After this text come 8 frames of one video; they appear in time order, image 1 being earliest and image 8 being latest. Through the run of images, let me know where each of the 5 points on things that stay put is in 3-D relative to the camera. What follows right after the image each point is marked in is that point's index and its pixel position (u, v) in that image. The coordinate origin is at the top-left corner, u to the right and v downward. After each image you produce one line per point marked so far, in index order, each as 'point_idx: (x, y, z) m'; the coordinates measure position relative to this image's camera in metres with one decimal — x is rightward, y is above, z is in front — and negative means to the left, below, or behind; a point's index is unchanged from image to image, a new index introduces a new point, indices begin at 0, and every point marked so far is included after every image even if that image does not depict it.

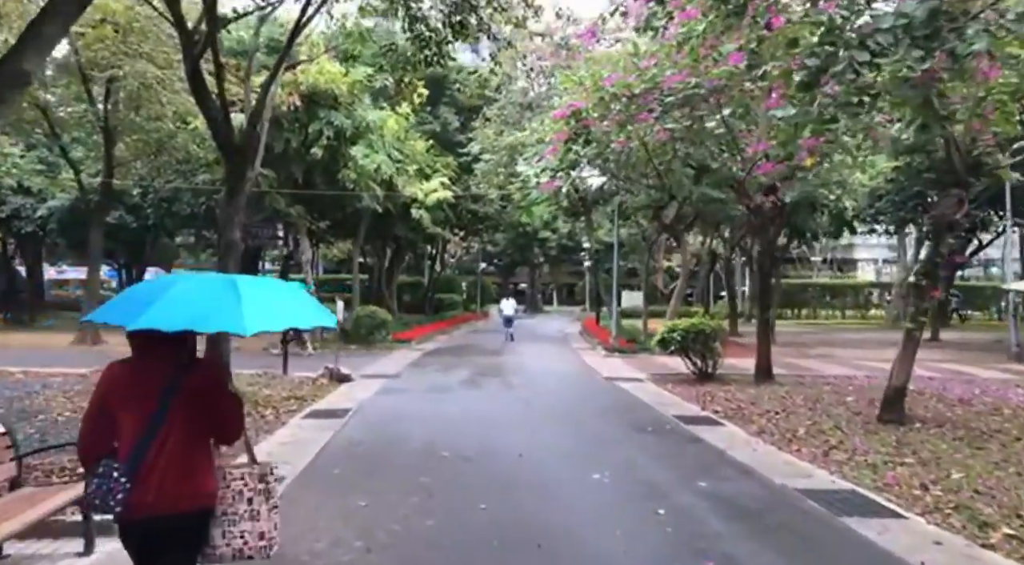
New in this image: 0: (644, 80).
0: (+2.5, +3.9, +15.1) m
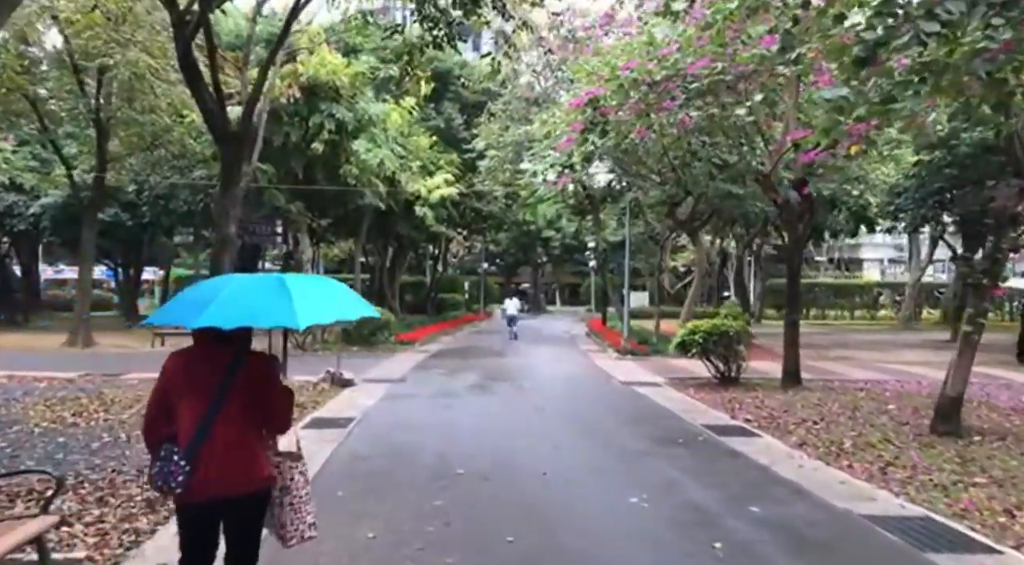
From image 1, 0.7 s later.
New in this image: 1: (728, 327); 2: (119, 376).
0: (+2.8, +3.9, +14.2) m
1: (+4.4, -0.9, +15.8) m
2: (-7.9, -1.9, +15.7) m
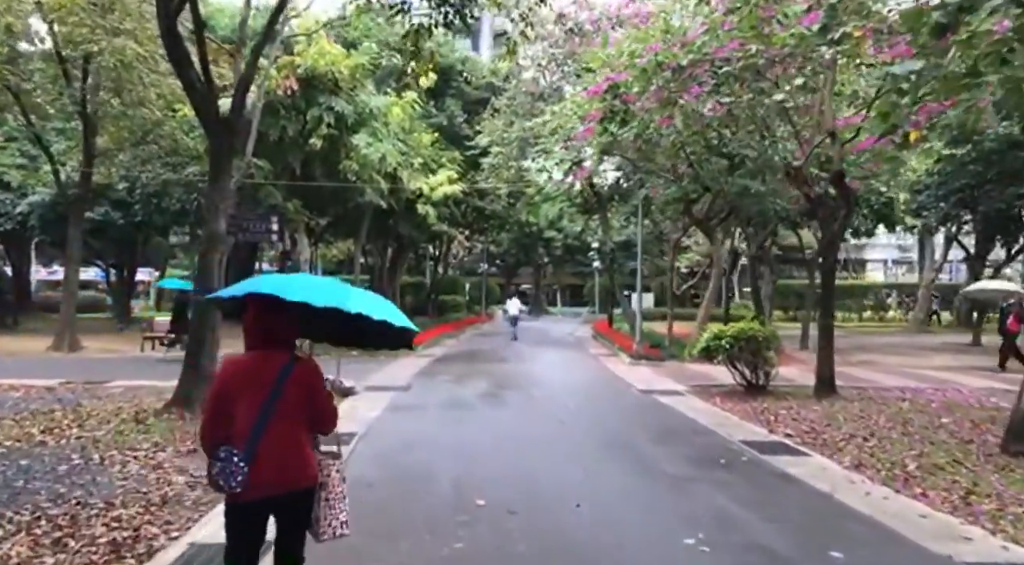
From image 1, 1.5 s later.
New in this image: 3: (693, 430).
0: (+3.0, +3.9, +13.2) m
1: (+4.6, -0.9, +14.8) m
2: (-7.7, -1.9, +14.7) m
3: (+2.5, -2.1, +11.0) m
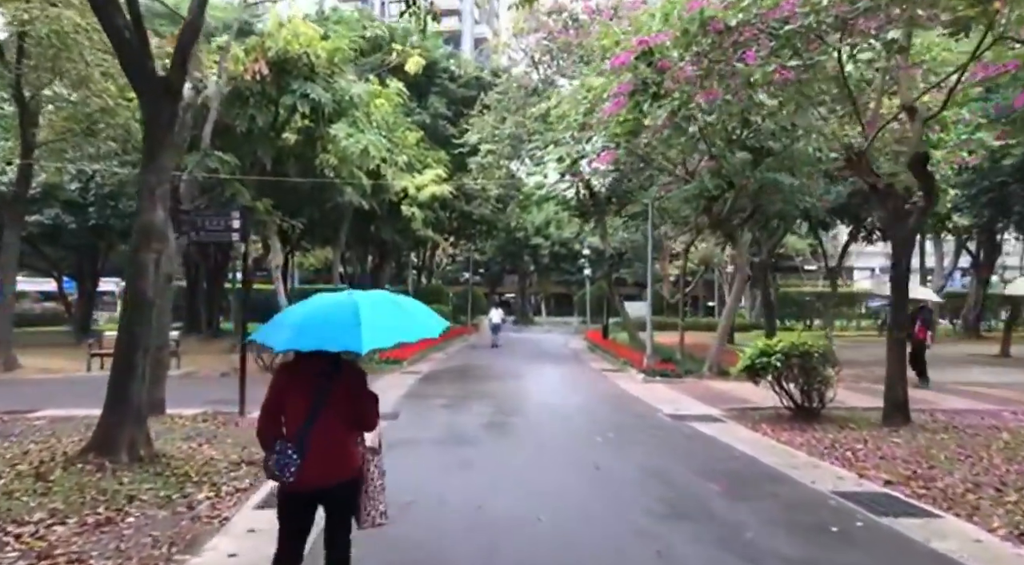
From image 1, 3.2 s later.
0: (+3.2, +3.8, +10.9) m
1: (+4.7, -1.0, +12.5) m
2: (-7.5, -2.0, +12.1) m
3: (+2.8, -2.1, +8.7) m
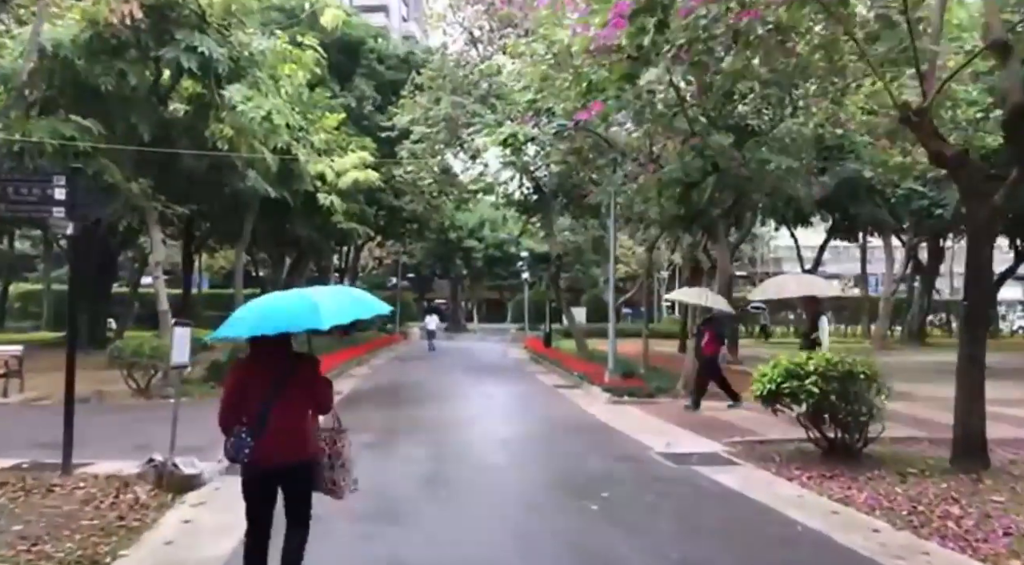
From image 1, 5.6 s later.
0: (+2.7, +3.8, +7.8) m
1: (+4.1, -1.0, +9.5) m
2: (-8.1, -2.0, +8.0) m
3: (+2.5, -2.1, +5.6) m
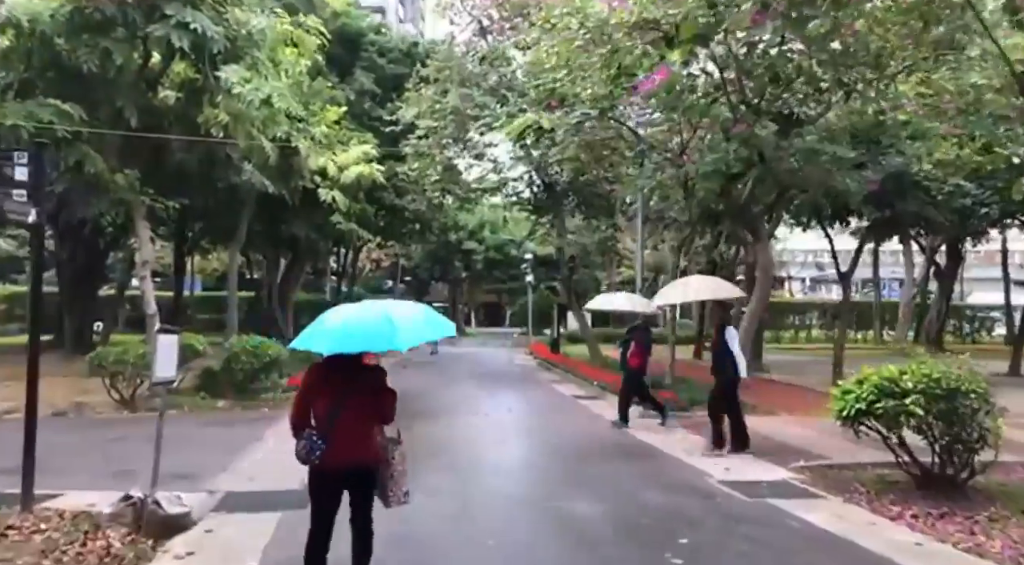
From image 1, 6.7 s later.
0: (+3.2, +3.8, +6.5) m
1: (+4.6, -1.0, +8.1) m
2: (-7.6, -2.0, +6.5) m
3: (+3.0, -2.1, +4.2) m
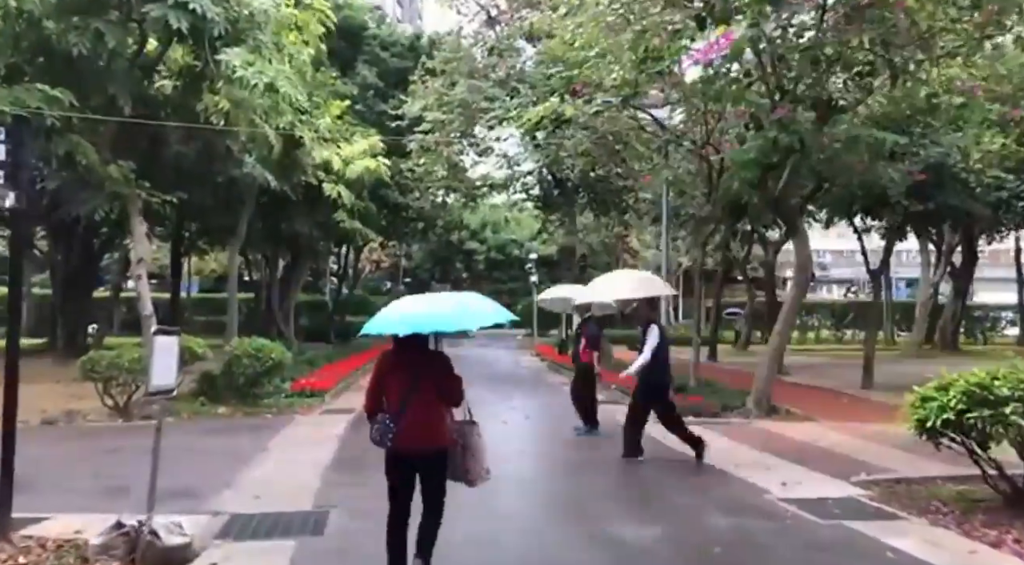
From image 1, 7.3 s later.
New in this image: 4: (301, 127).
0: (+3.6, +3.9, +5.6) m
1: (+5.0, -1.0, +7.2) m
2: (-7.2, -1.9, +5.5) m
3: (+3.4, -2.0, +3.2) m
4: (-4.7, +3.5, +17.5) m
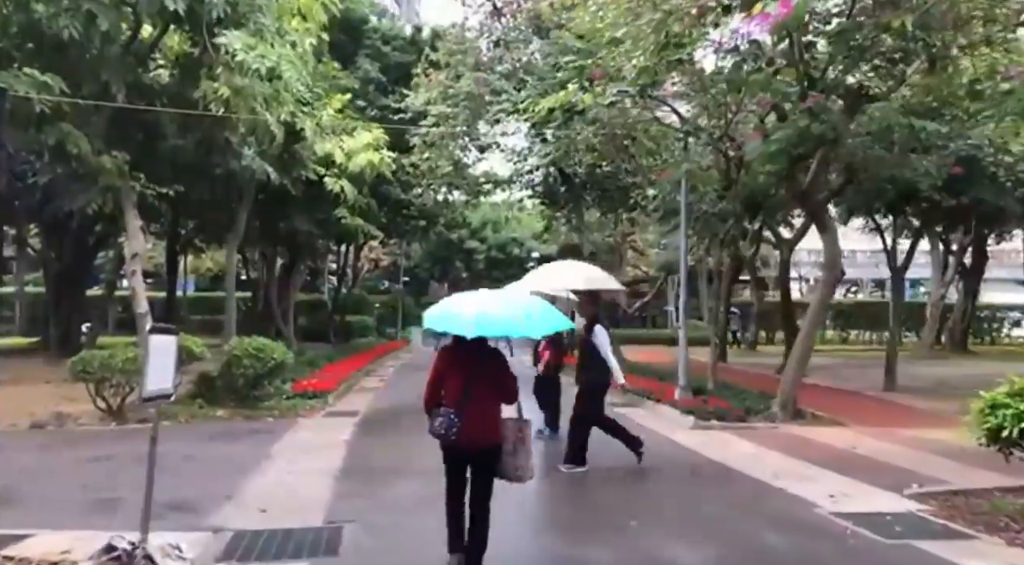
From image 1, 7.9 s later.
0: (+3.9, +3.9, +4.9) m
1: (+5.3, -0.9, +6.6) m
2: (-6.9, -1.9, +4.8) m
3: (+3.7, -2.0, +2.6) m
4: (-4.5, +3.5, +16.8) m
